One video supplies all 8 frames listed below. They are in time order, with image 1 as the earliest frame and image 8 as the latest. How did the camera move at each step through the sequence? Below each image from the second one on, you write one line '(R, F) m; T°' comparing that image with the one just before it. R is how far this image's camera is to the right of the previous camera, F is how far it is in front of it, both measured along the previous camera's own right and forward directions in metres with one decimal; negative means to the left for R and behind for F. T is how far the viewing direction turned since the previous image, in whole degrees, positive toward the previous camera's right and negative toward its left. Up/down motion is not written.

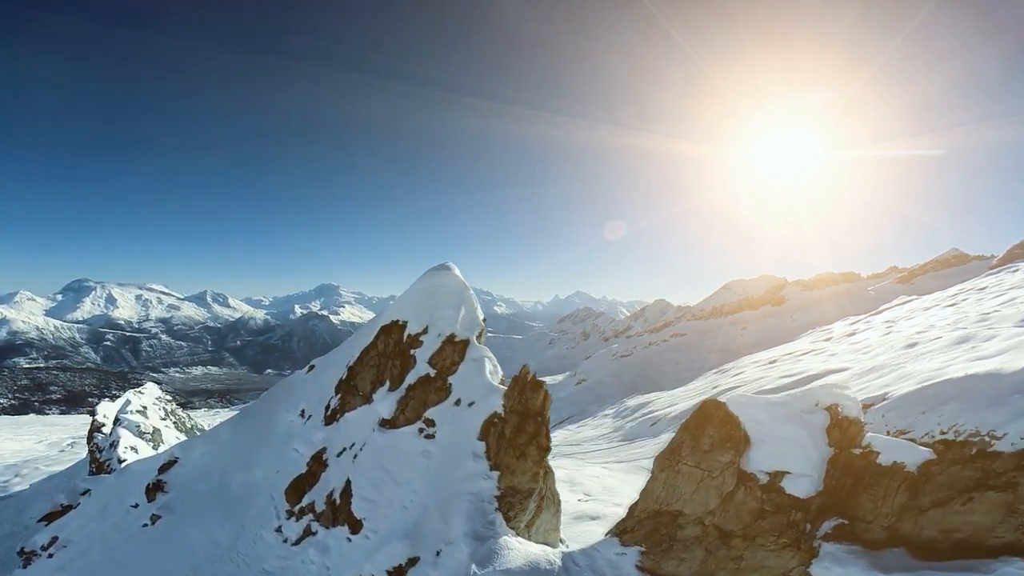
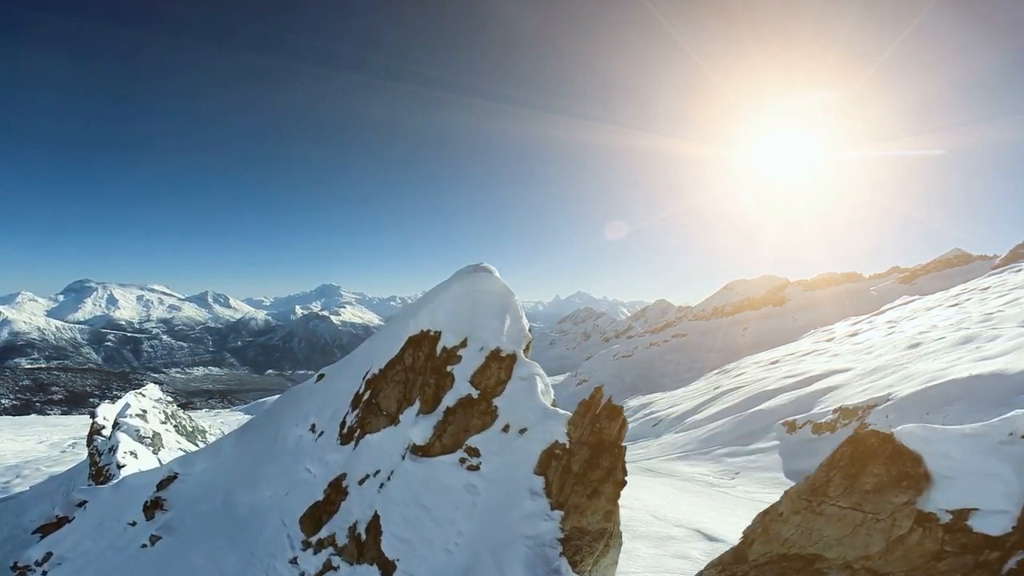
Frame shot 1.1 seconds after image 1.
(-0.5, +0.7) m; 0°
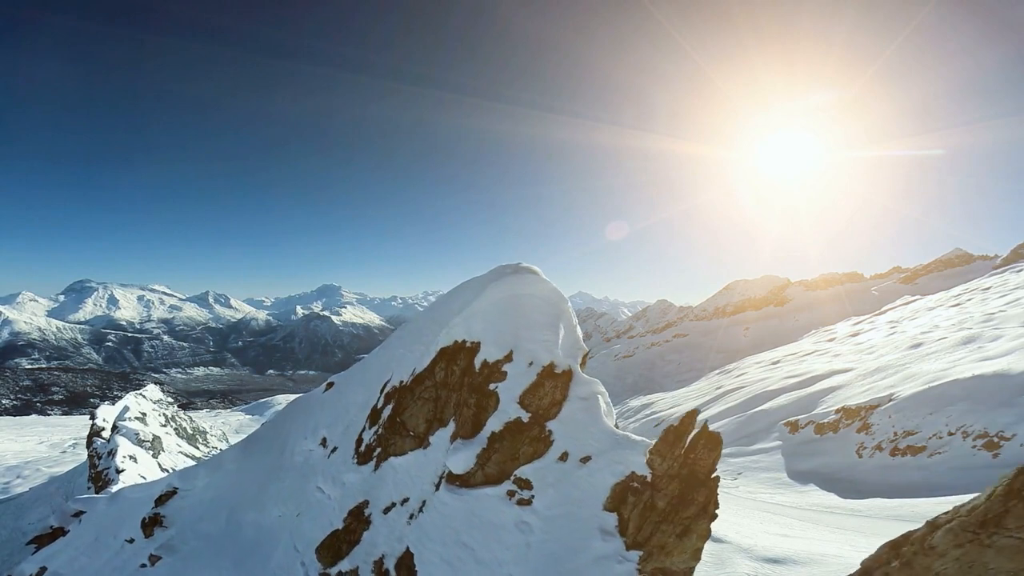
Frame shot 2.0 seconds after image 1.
(-0.4, +0.5) m; 0°
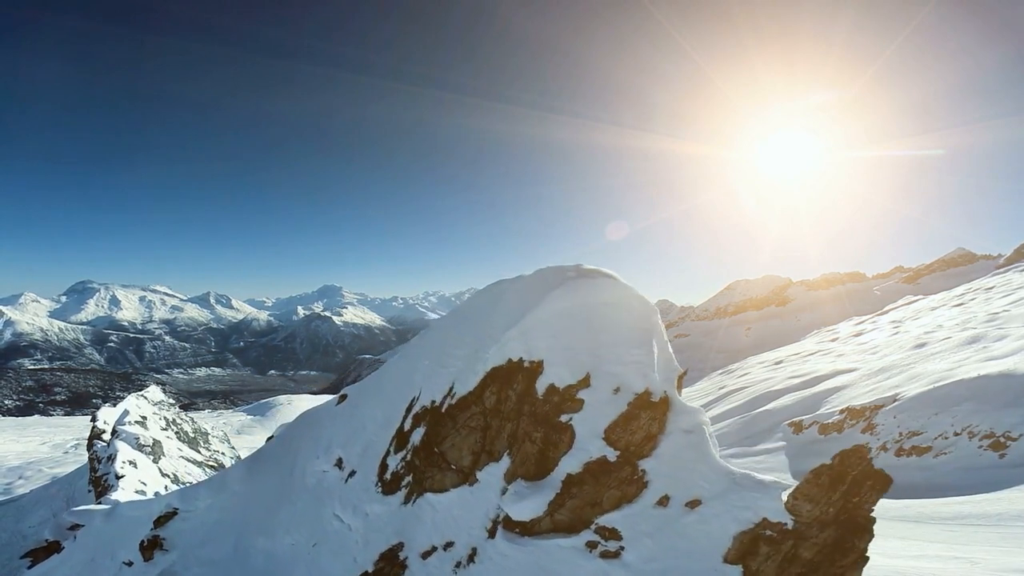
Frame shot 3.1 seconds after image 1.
(-0.5, +0.7) m; 0°
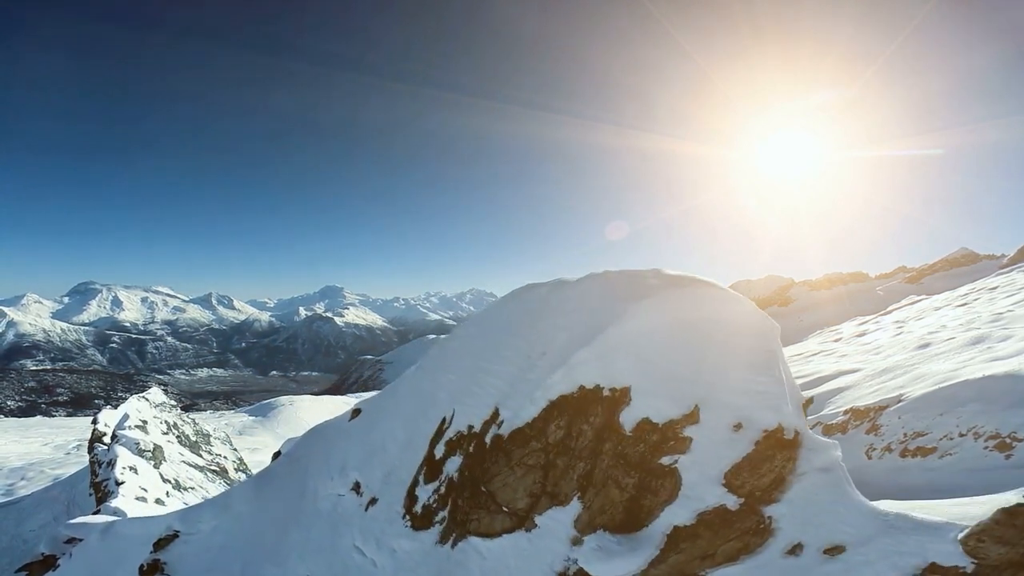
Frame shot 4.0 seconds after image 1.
(-0.4, +0.6) m; 0°
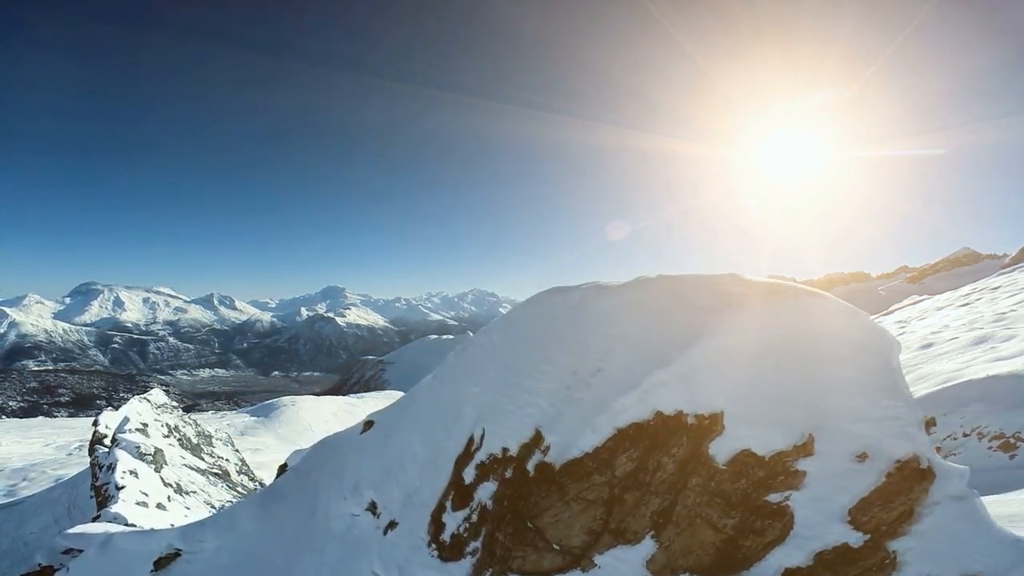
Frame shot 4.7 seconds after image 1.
(-0.3, +0.4) m; 0°
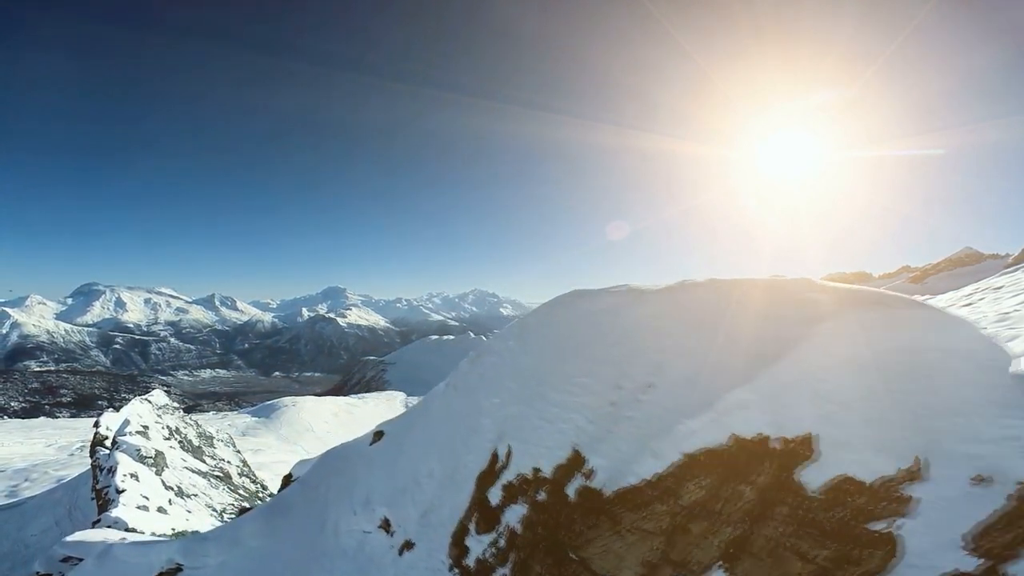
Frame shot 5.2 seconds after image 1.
(-0.2, +0.3) m; 0°
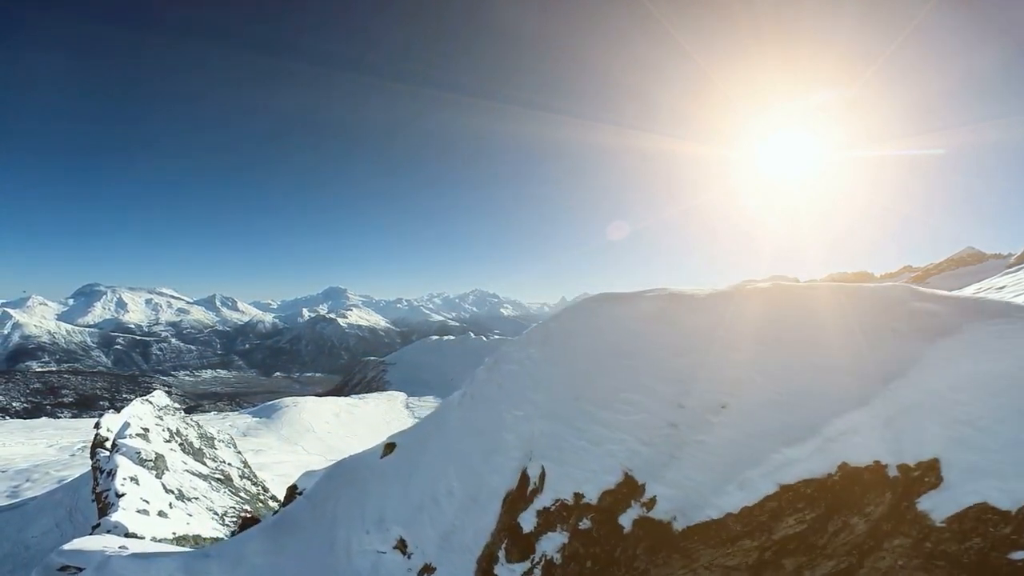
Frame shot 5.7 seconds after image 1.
(-0.2, +0.3) m; 0°
